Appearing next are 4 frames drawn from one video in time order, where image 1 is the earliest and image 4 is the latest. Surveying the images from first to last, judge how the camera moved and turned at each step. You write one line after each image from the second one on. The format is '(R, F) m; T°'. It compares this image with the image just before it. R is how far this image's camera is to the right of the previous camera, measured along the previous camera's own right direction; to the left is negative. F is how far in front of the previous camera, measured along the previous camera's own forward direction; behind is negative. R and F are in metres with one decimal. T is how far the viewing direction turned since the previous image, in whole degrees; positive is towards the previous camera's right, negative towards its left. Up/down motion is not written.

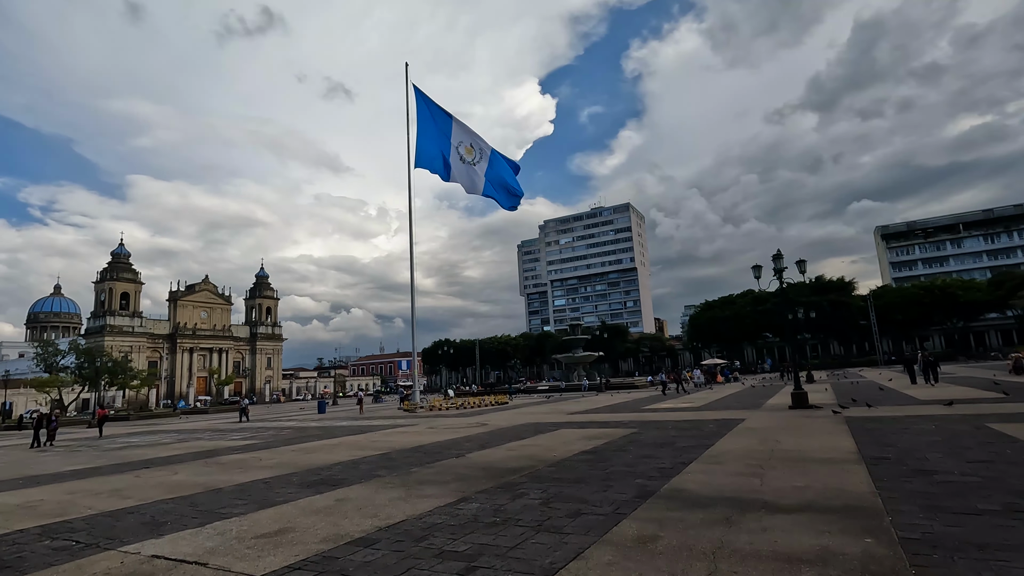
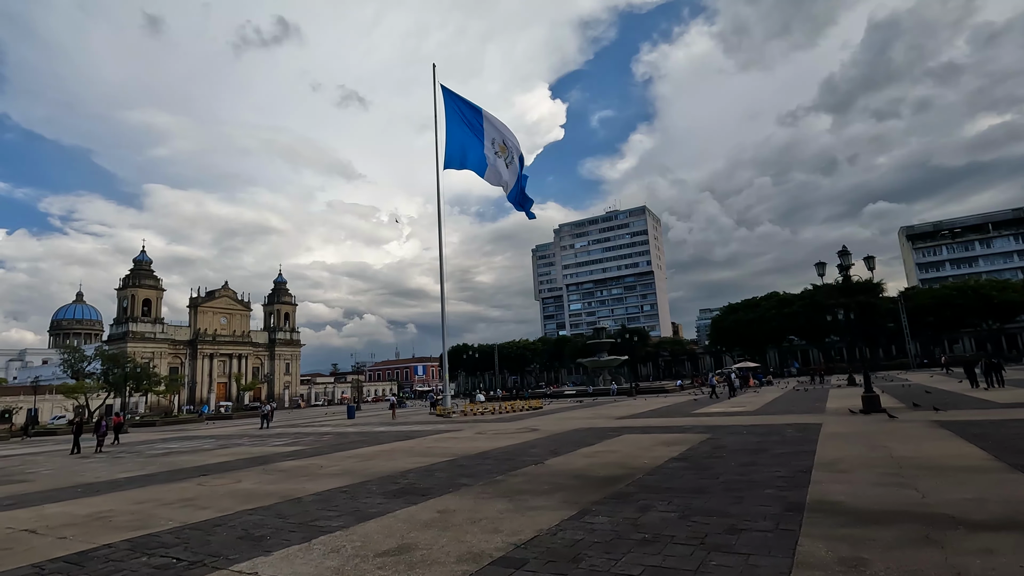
(-1.3, +0.6) m; -1°
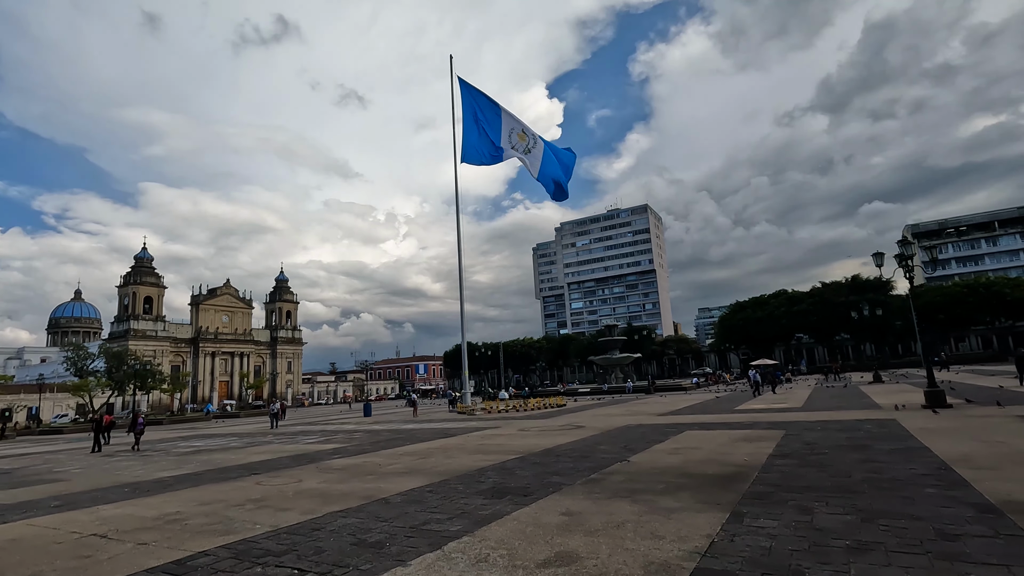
(-1.5, +0.7) m; 0°
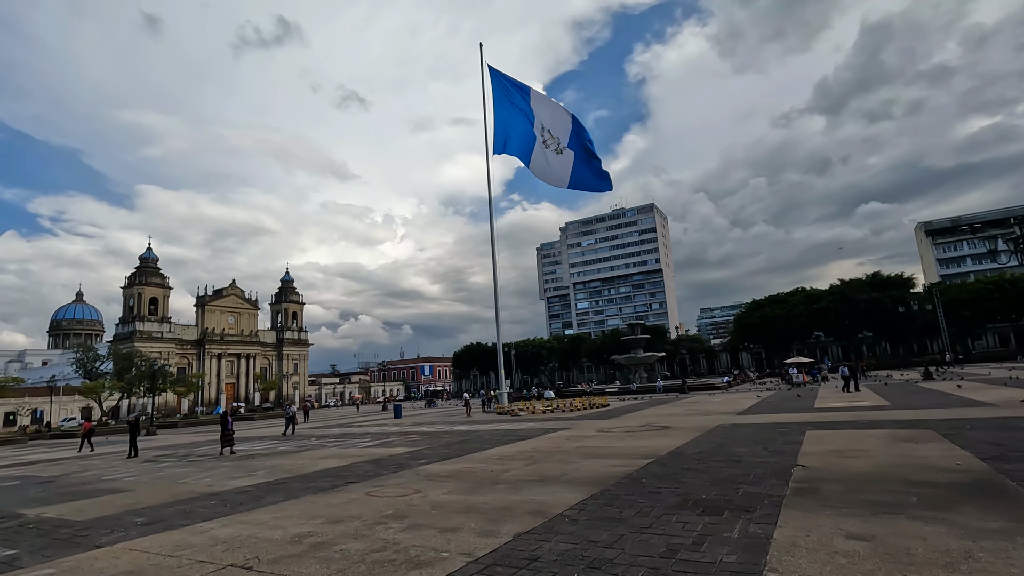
(-2.4, +1.3) m; 0°
